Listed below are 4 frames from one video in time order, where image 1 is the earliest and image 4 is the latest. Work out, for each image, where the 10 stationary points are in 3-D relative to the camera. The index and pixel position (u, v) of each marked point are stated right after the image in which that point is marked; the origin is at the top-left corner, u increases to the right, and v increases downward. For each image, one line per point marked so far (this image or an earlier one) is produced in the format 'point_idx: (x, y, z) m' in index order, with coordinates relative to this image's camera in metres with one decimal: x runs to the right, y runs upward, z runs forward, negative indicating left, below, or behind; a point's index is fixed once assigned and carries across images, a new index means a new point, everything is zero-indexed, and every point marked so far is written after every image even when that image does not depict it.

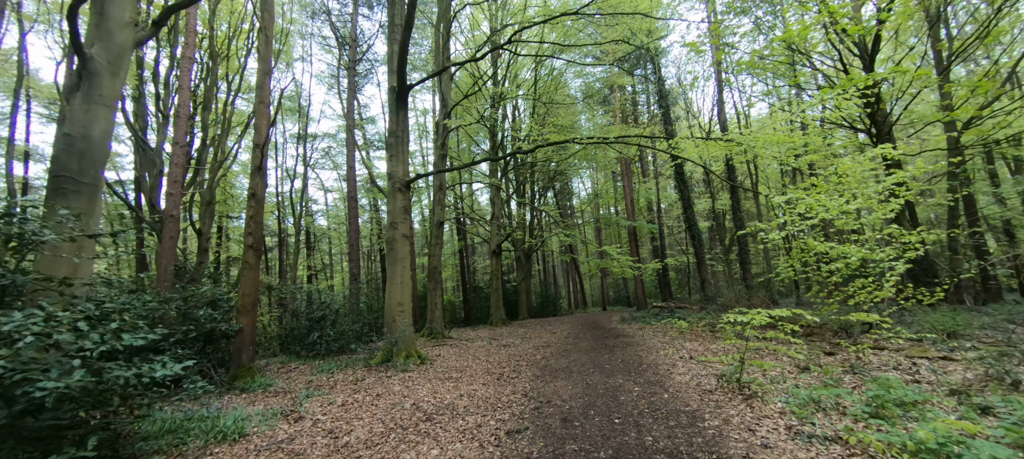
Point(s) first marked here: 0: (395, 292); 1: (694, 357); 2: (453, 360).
0: (-2.1, -1.1, +7.5) m
1: (+2.4, -1.7, +5.4) m
2: (-1.1, -2.4, +7.6) m
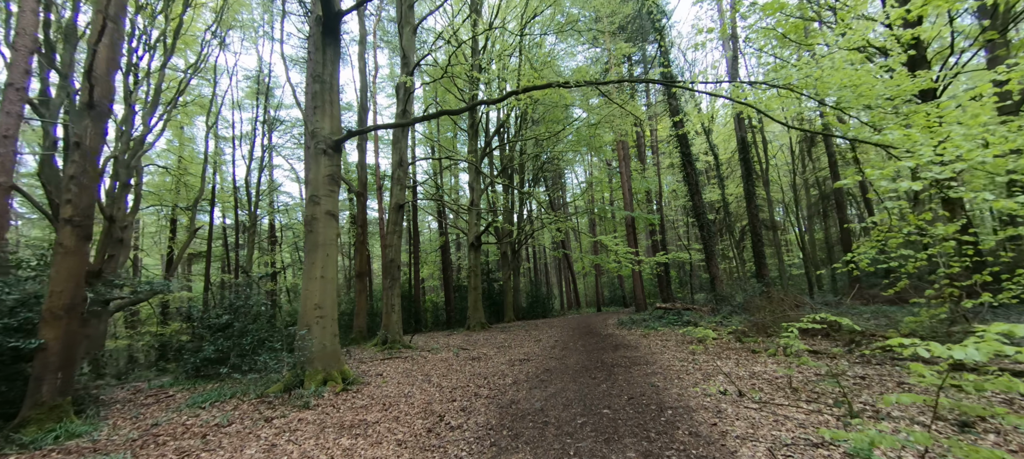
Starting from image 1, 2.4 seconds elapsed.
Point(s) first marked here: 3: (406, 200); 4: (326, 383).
0: (-2.7, -0.8, +5.5) m
1: (+1.9, -1.3, +3.4) m
2: (-1.6, -2.1, +5.6) m
3: (-2.4, +0.7, +9.3) m
4: (-2.4, -2.0, +5.2) m
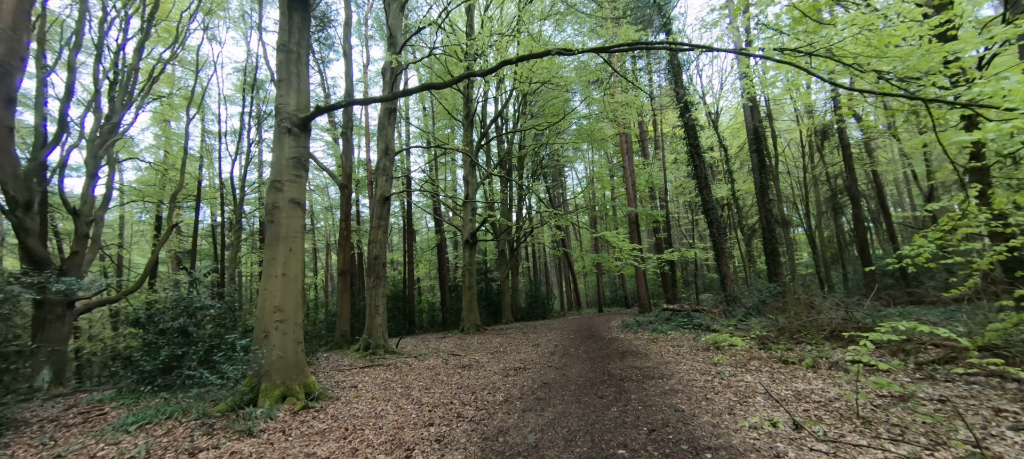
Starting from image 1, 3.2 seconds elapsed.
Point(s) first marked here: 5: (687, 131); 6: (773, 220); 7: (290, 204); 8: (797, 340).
0: (-2.7, -0.7, +4.7) m
1: (+1.8, -1.2, +2.6) m
2: (-1.7, -2.0, +4.8) m
3: (-2.5, +0.8, +8.6) m
4: (-2.5, -1.8, +4.4) m
5: (+5.7, +3.2, +13.3) m
6: (+7.5, +0.3, +11.8) m
7: (-2.7, +0.3, +5.0) m
8: (+4.0, -1.6, +5.7) m
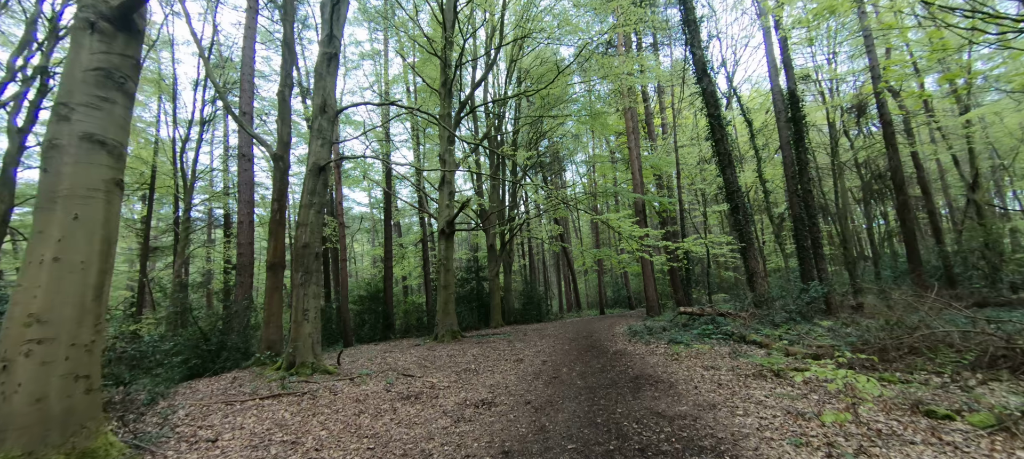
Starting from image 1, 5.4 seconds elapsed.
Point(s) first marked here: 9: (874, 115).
0: (-3.2, -0.4, +2.7) m
1: (+1.4, -0.9, +0.6) m
2: (-2.1, -1.7, +2.8) m
3: (-2.9, +1.1, +6.6) m
4: (-2.9, -1.5, +2.4) m
5: (+5.3, +3.5, +11.3) m
6: (+7.1, +0.6, +9.8) m
7: (-3.1, +0.6, +3.0) m
8: (+3.6, -1.2, +3.7) m
9: (+12.8, +4.1, +14.5) m
